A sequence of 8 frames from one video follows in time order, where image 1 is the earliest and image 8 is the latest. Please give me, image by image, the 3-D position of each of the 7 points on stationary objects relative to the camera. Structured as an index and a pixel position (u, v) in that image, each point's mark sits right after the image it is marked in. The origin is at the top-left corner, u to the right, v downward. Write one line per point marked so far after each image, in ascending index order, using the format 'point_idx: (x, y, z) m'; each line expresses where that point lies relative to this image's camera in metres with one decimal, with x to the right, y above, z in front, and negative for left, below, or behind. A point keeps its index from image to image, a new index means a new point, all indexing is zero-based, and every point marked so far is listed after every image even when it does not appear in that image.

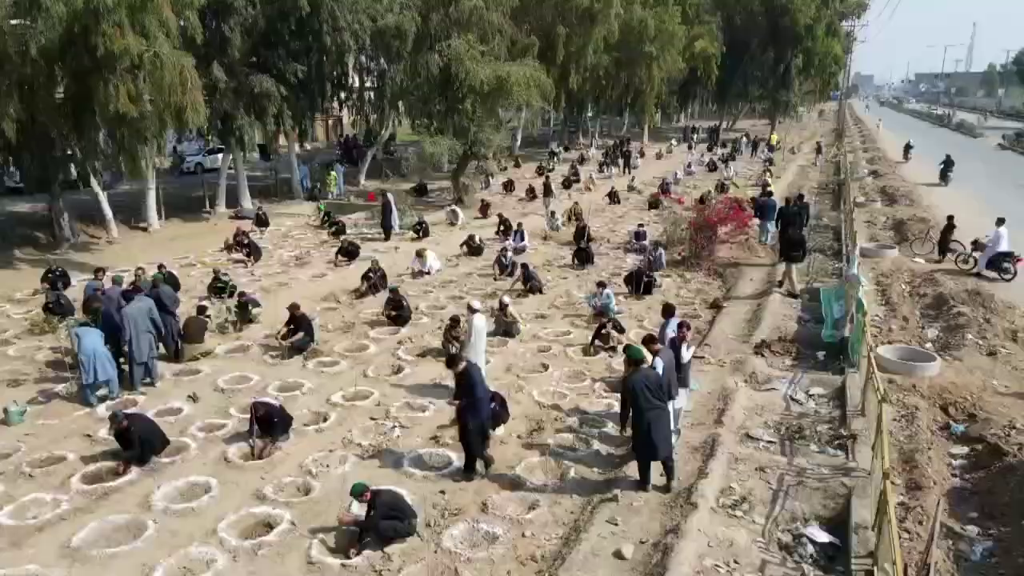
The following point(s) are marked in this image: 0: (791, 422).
0: (+3.2, -1.5, +8.4) m
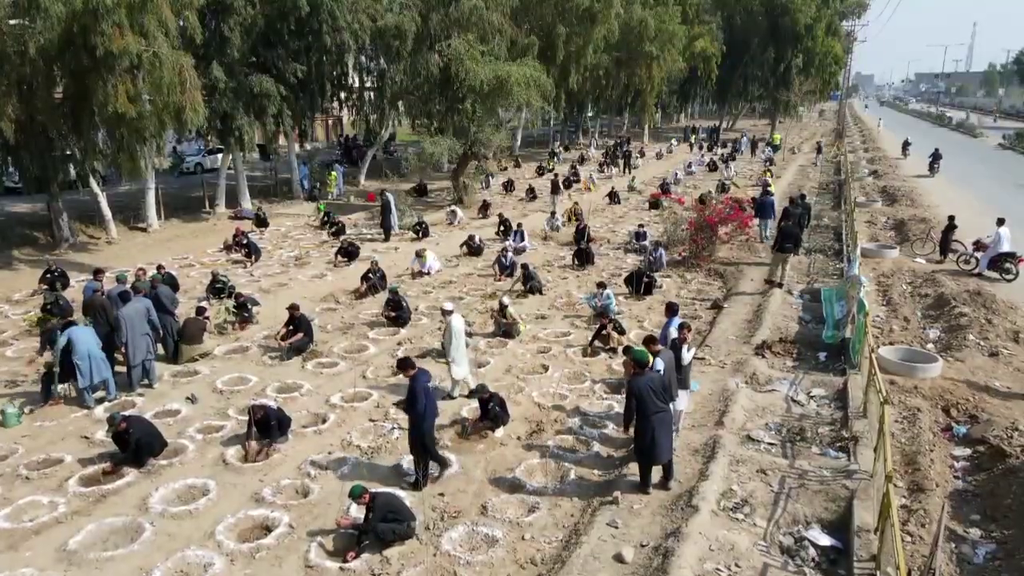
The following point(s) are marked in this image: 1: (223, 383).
0: (+3.2, -1.5, +8.4) m
1: (-4.1, -1.3, +10.3) m
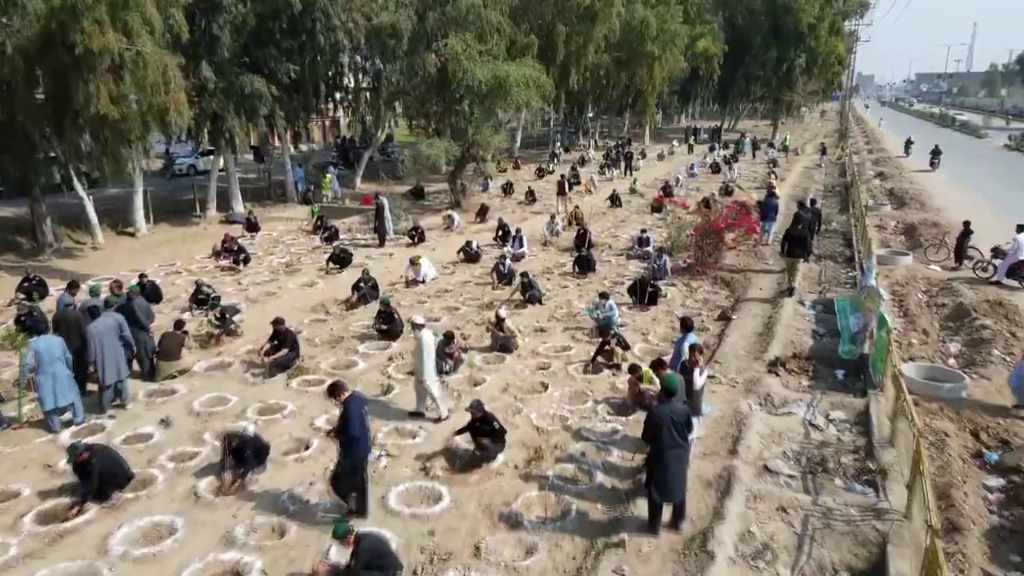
0: (+3.2, -1.7, +7.7) m
1: (-4.1, -1.5, +9.7) m
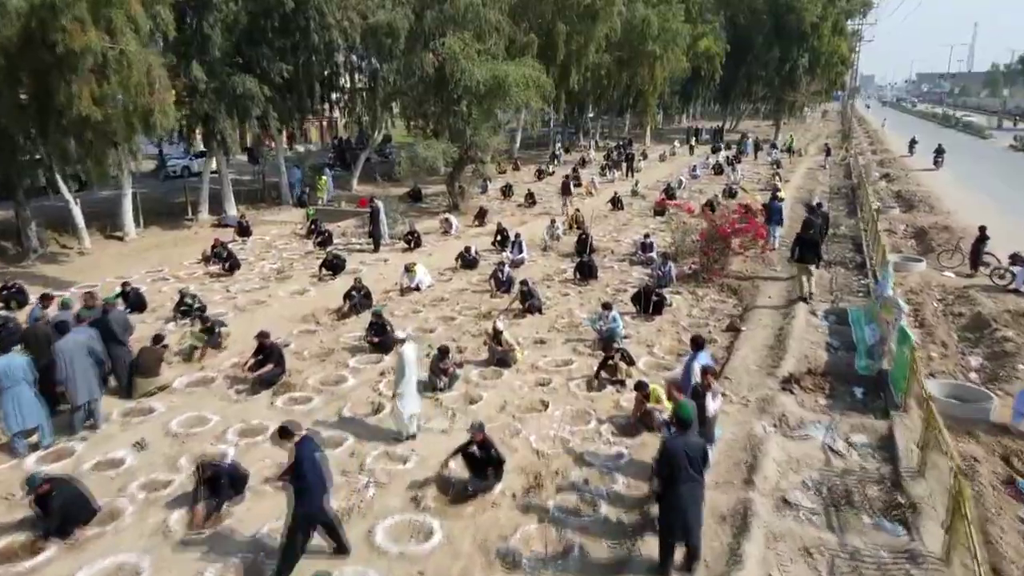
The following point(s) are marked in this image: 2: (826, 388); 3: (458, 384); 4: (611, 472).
0: (+3.1, -1.9, +7.1) m
1: (-4.1, -1.7, +9.1) m
2: (+4.0, -1.3, +9.5) m
3: (-0.8, -1.4, +10.3) m
4: (+1.1, -2.0, +8.0) m
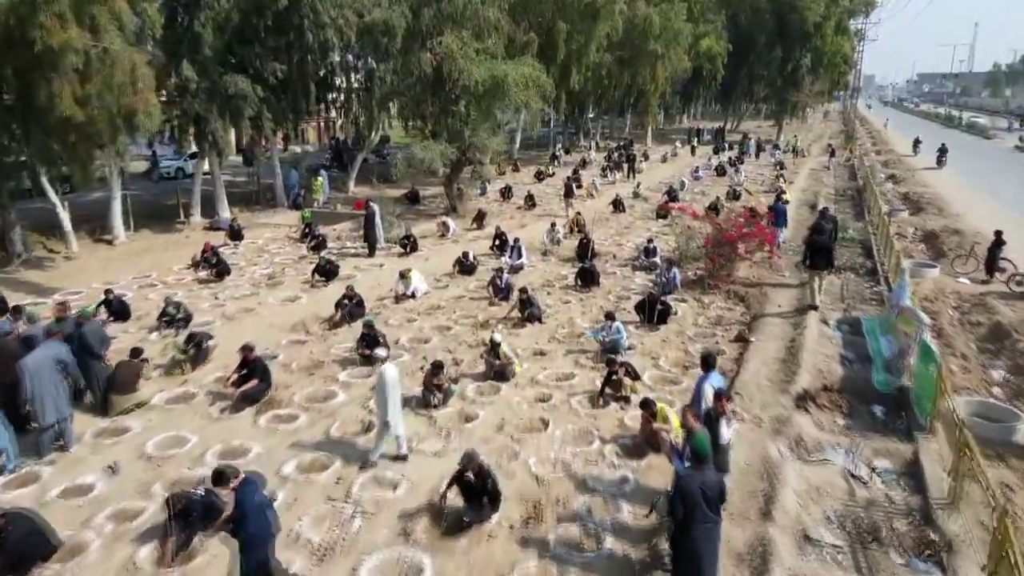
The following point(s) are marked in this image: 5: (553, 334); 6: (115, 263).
0: (+3.1, -2.0, +6.6) m
1: (-4.1, -1.8, +8.5) m
2: (+4.0, -1.4, +8.9) m
3: (-0.8, -1.5, +9.8) m
4: (+1.1, -2.1, +7.5) m
5: (+0.7, -0.8, +12.5) m
6: (-10.0, +0.6, +18.6) m
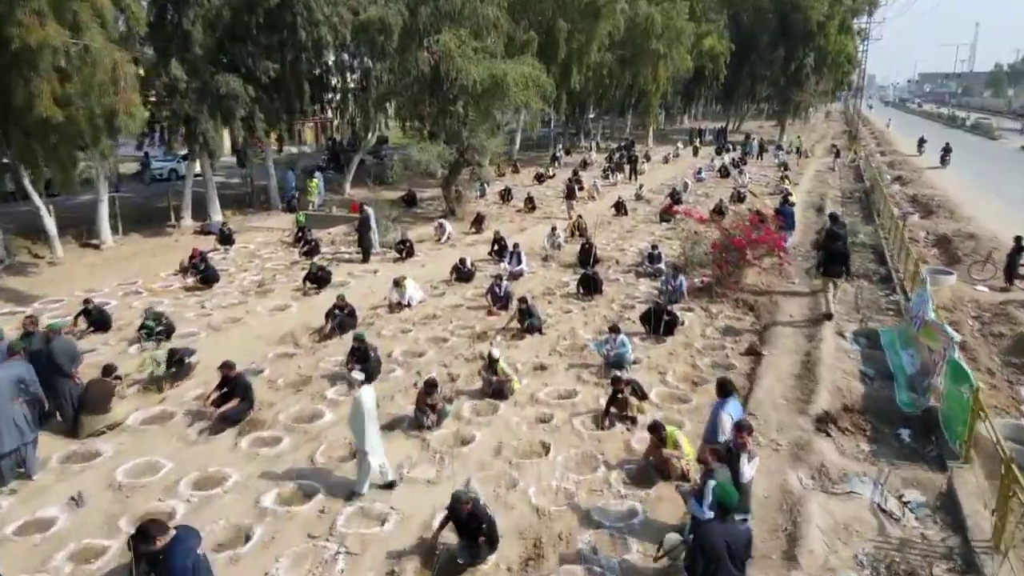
0: (+3.1, -2.2, +5.9) m
1: (-4.2, -2.0, +7.9) m
2: (+4.0, -1.6, +8.3) m
3: (-0.8, -1.7, +9.1) m
4: (+1.0, -2.3, +6.8) m
5: (+0.7, -0.9, +11.9) m
6: (-10.0, +0.5, +17.9) m
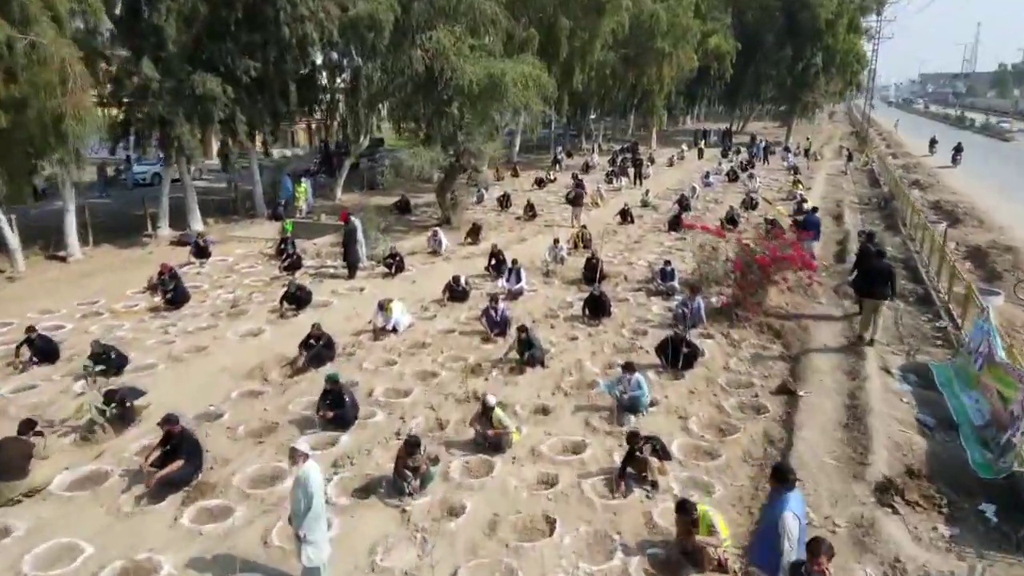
0: (+3.1, -2.6, +4.5) m
1: (-4.2, -2.4, +6.5) m
2: (+4.0, -2.0, +6.8) m
3: (-0.8, -2.1, +7.7) m
4: (+1.0, -2.7, +5.4) m
5: (+0.7, -1.3, +10.4) m
6: (-10.0, 0.0, +16.5) m
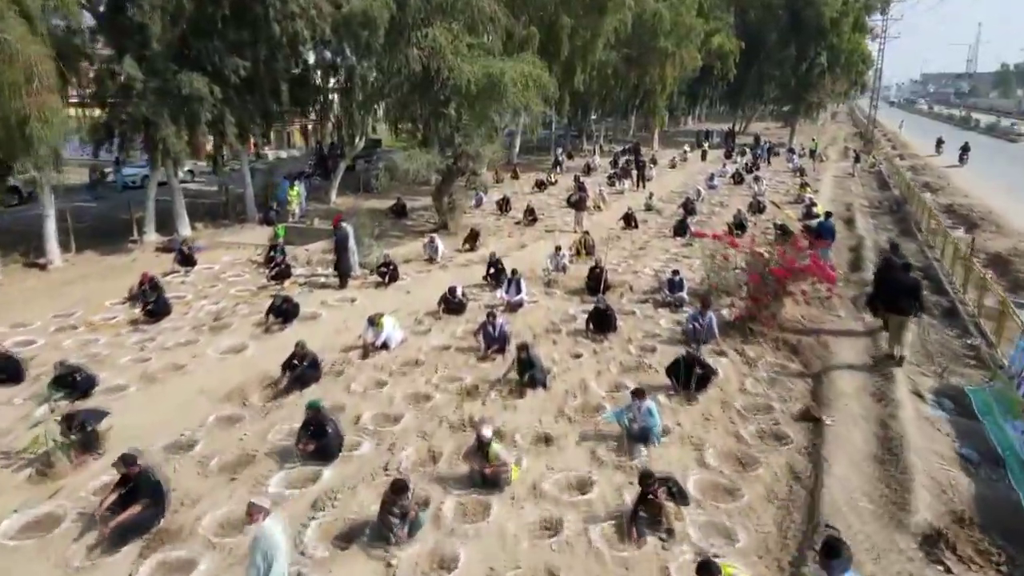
0: (+3.1, -2.8, +3.7) m
1: (-4.2, -2.6, +5.6) m
2: (+4.0, -2.2, +6.0) m
3: (-0.8, -2.3, +6.9) m
4: (+1.0, -2.9, +4.6) m
5: (+0.6, -1.6, +9.6) m
6: (-10.0, -0.2, +15.7) m
